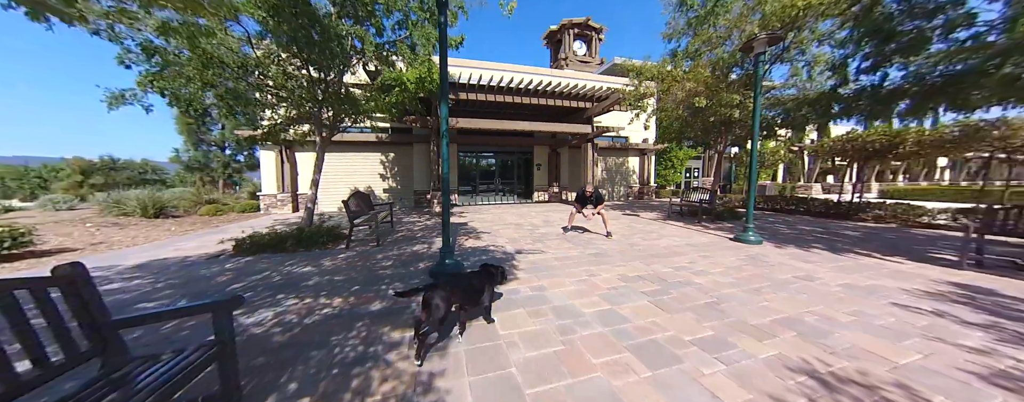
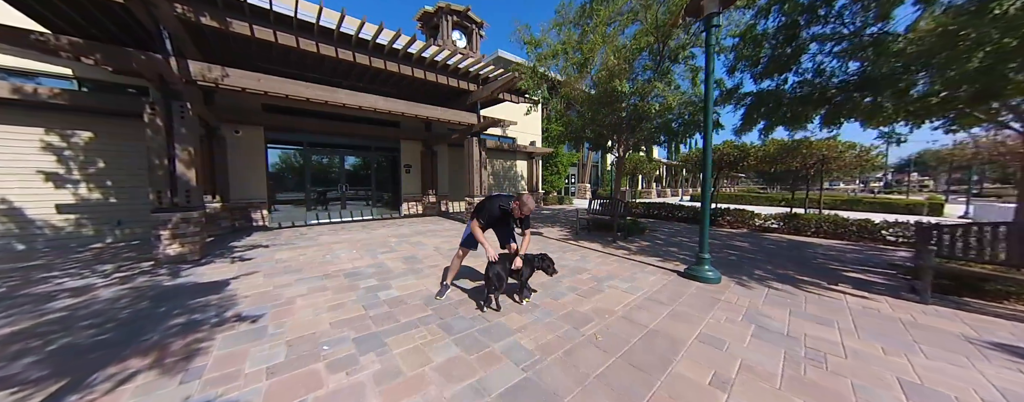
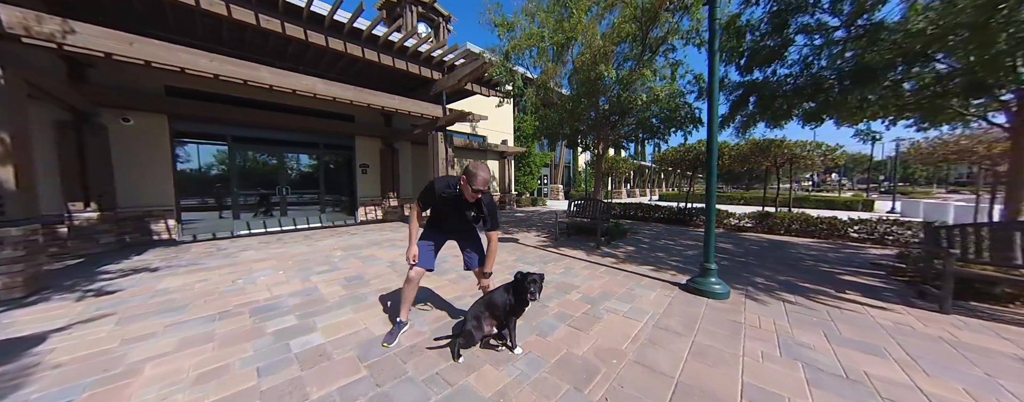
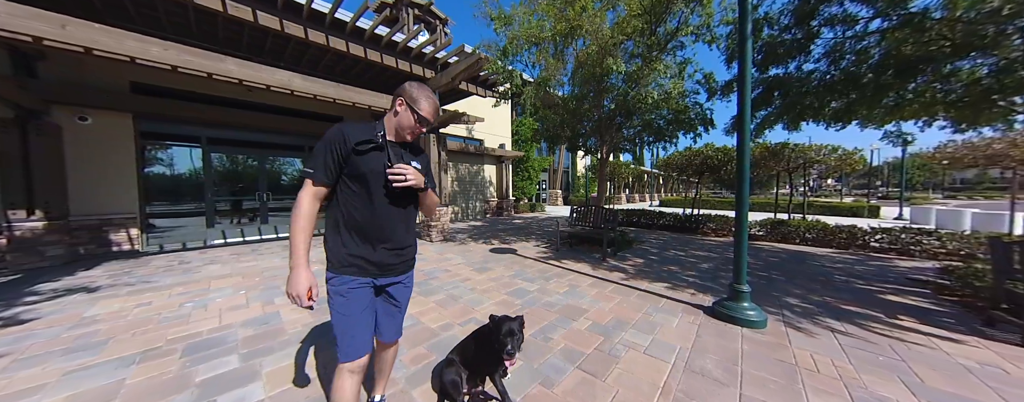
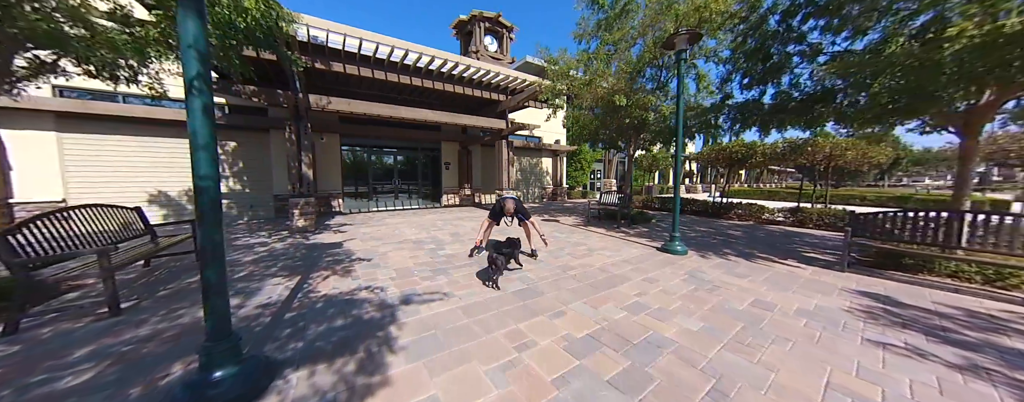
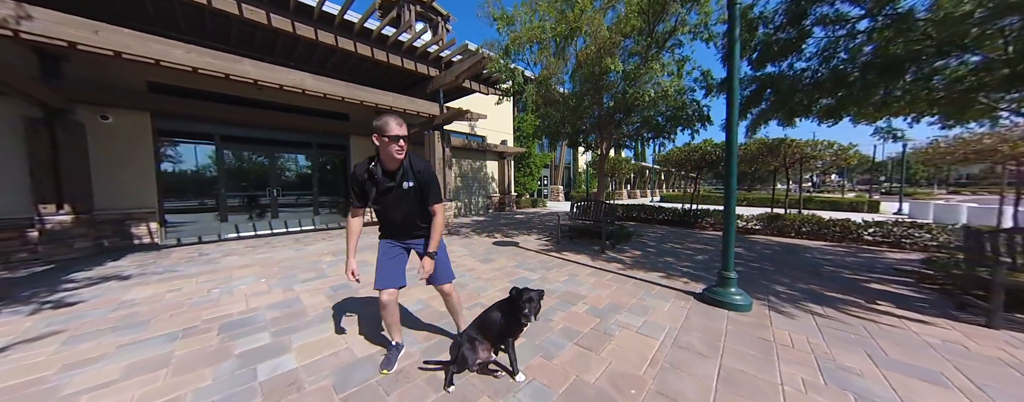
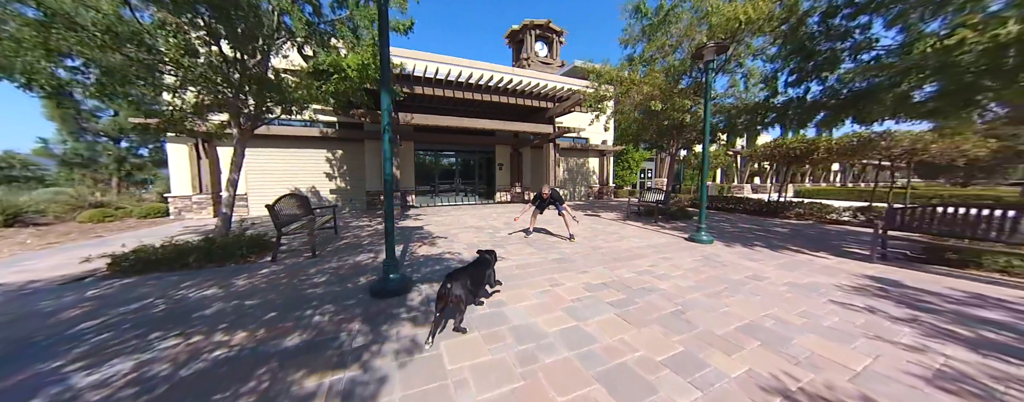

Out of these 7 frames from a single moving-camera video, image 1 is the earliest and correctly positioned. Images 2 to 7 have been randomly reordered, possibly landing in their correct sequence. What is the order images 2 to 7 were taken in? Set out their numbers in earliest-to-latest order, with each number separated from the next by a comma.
7, 5, 2, 3, 6, 4
